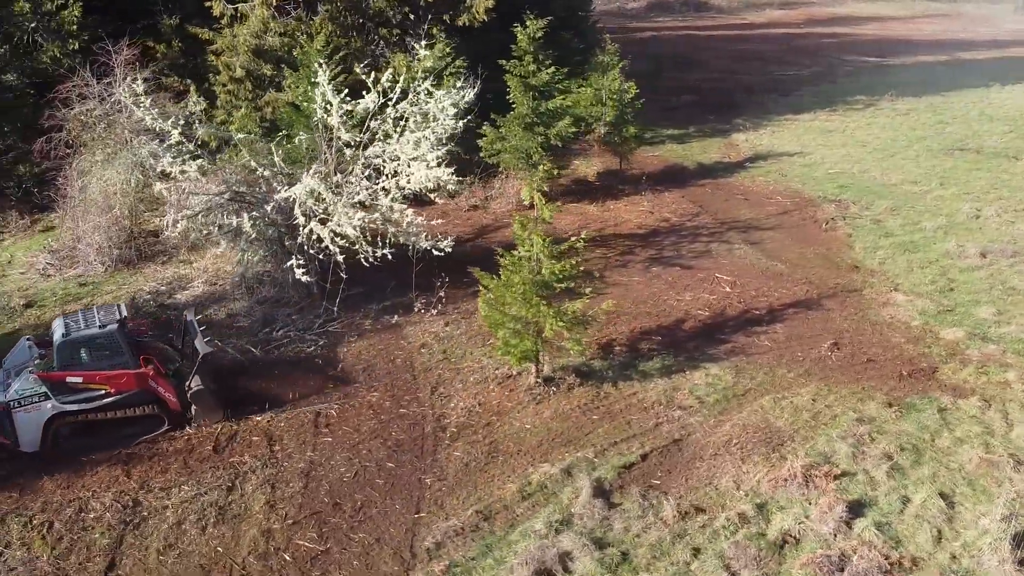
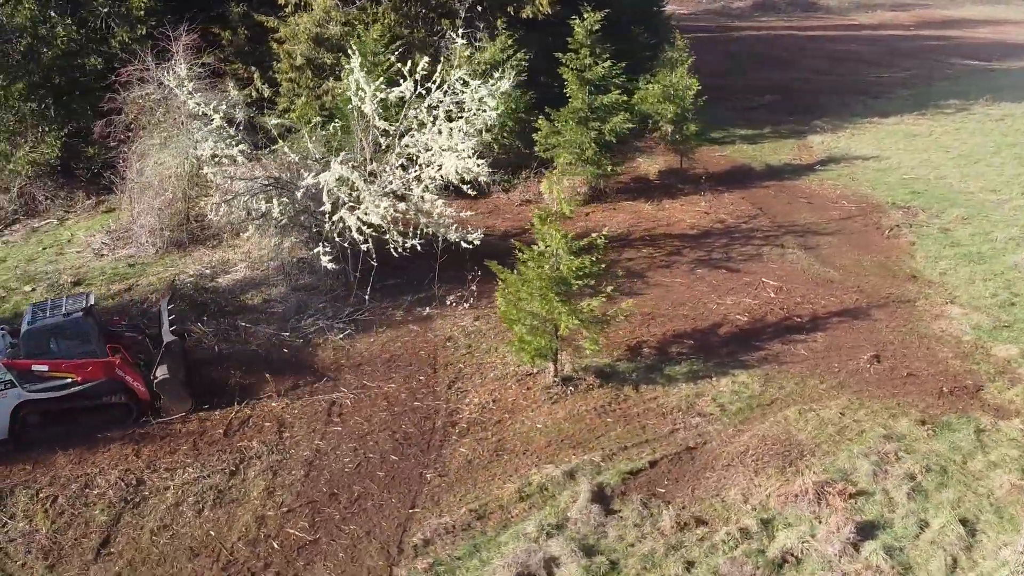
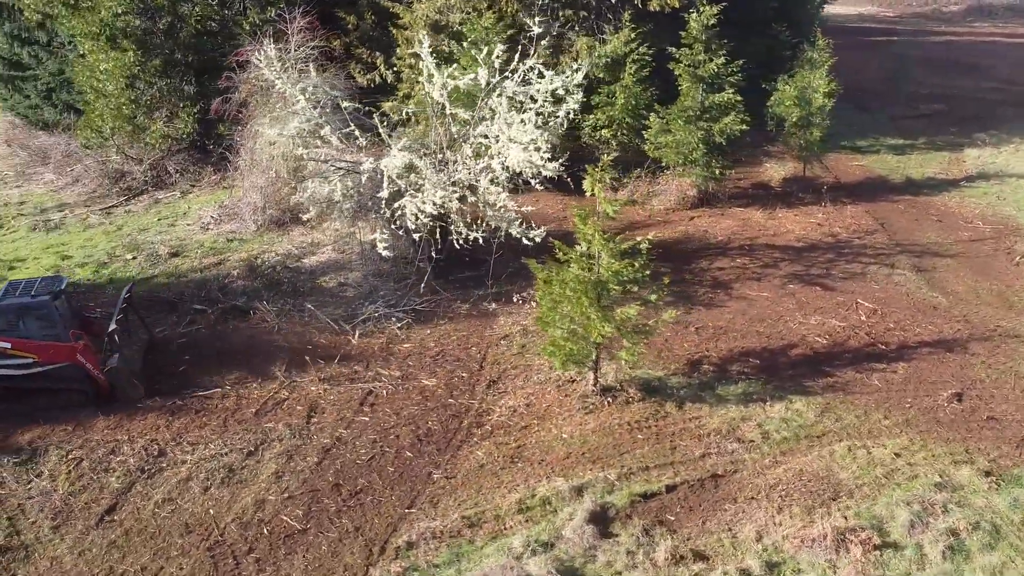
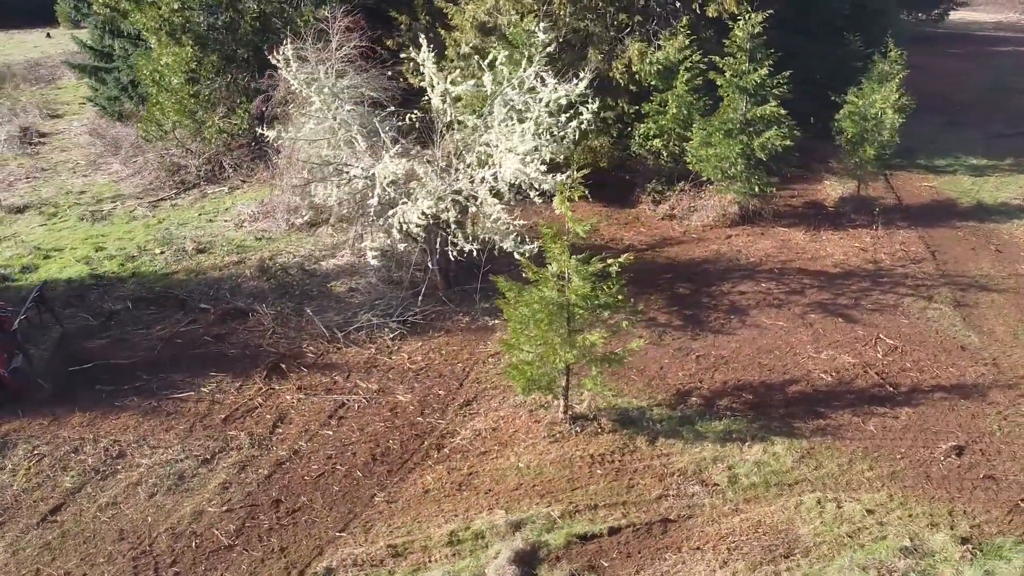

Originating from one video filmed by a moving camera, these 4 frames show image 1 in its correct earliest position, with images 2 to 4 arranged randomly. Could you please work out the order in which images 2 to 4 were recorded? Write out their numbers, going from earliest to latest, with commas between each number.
2, 3, 4
